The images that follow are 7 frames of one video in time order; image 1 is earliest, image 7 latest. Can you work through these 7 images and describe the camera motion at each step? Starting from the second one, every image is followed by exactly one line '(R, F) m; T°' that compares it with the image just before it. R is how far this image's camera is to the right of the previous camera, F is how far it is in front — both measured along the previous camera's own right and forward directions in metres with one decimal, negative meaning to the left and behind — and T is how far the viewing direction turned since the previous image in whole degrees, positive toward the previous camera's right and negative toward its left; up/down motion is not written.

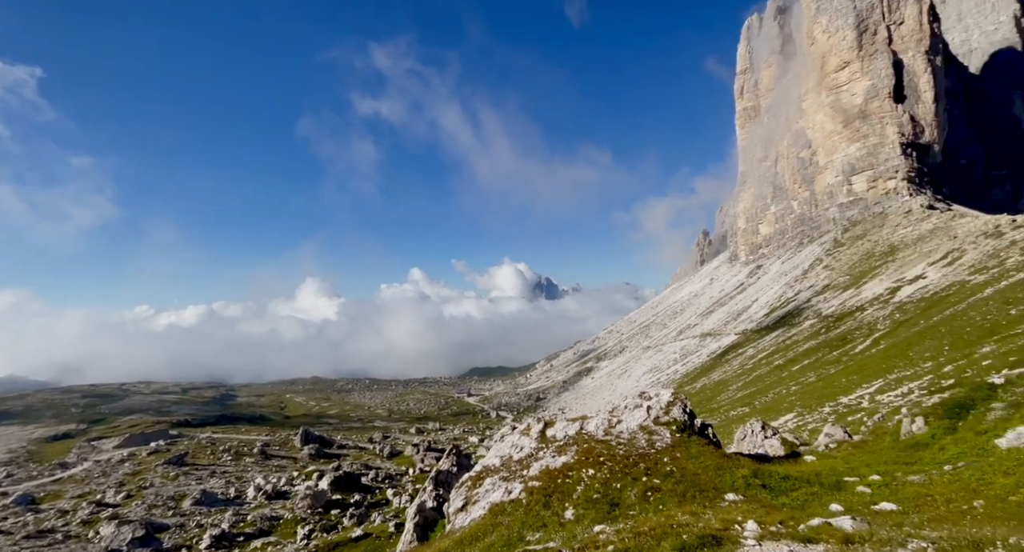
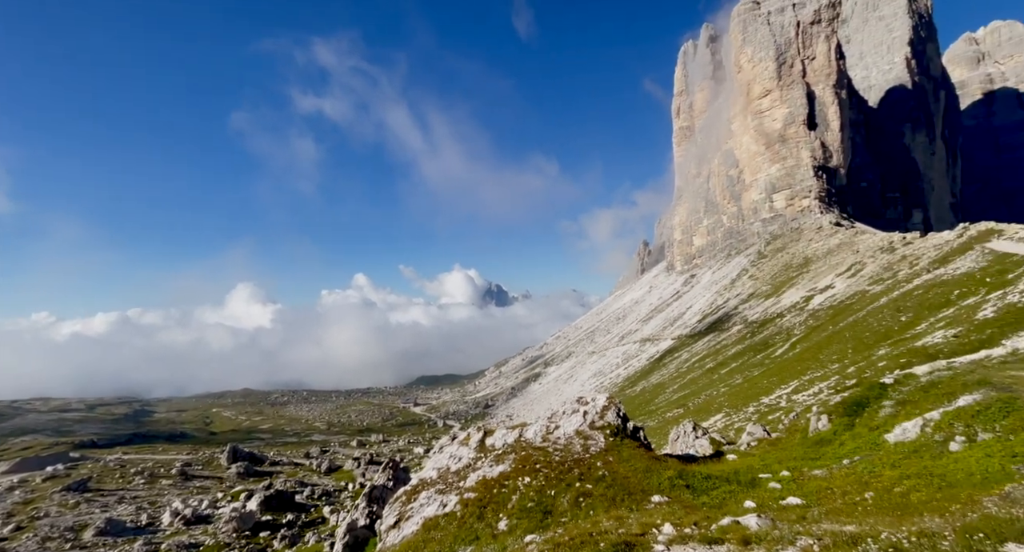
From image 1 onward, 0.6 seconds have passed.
(+0.4, -0.5) m; +5°
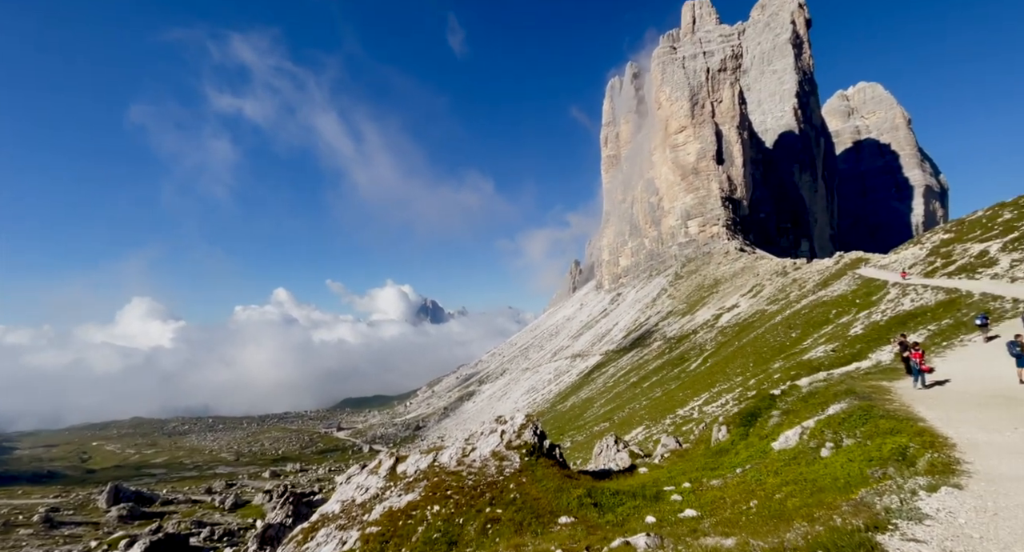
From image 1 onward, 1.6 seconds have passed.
(+0.8, -0.3) m; +6°
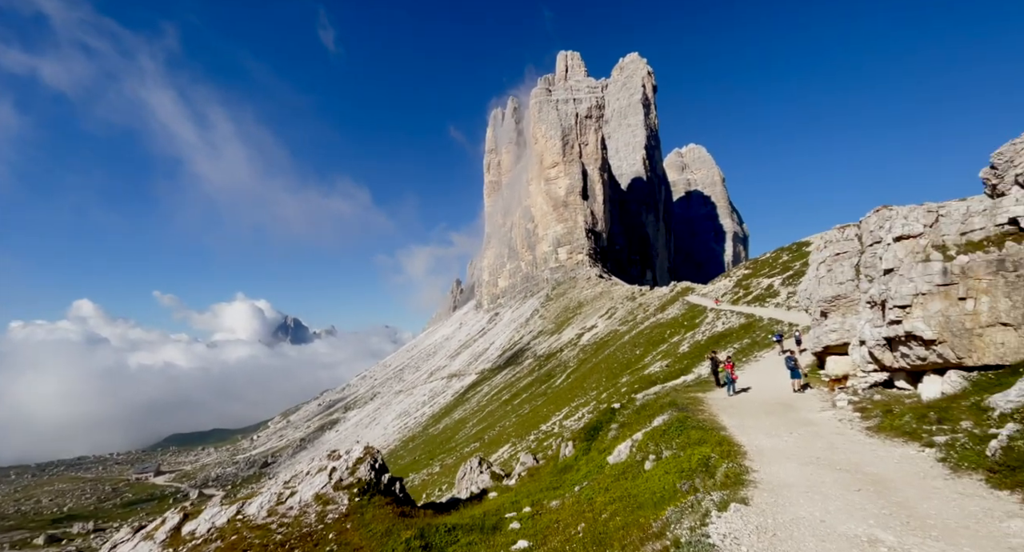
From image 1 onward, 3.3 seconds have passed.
(+1.6, +1.0) m; +12°
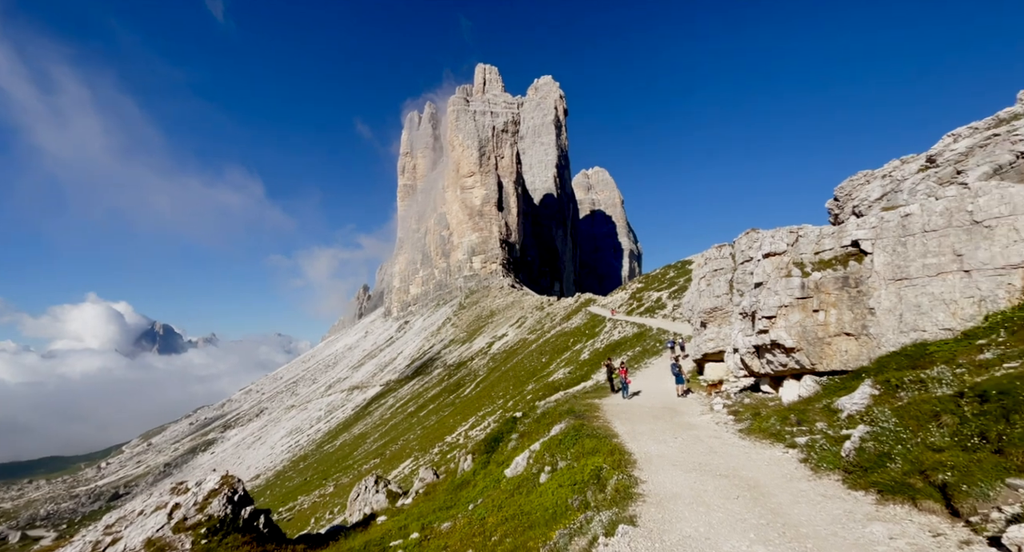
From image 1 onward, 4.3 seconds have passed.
(+0.7, +1.5) m; +10°
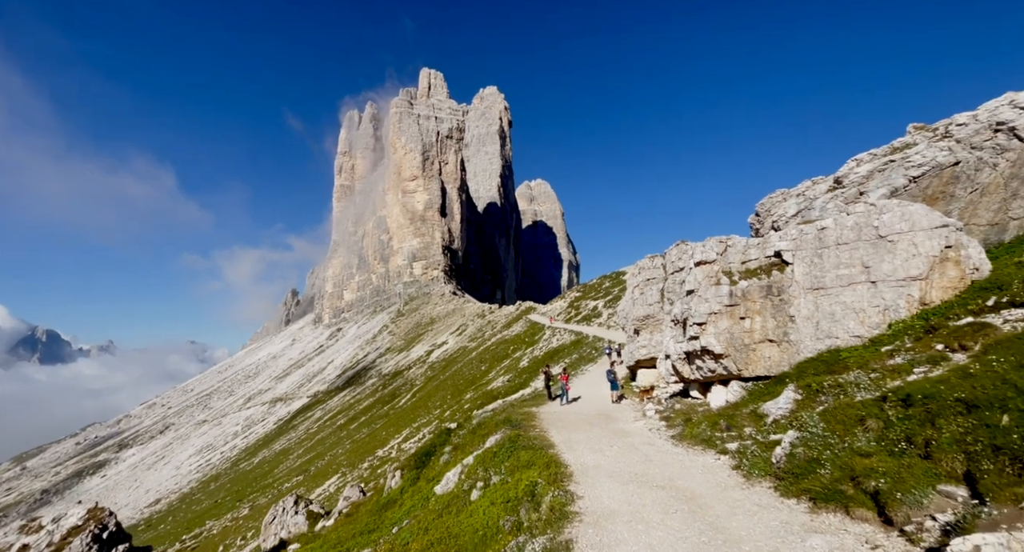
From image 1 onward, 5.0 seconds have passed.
(+0.2, +1.8) m; +7°
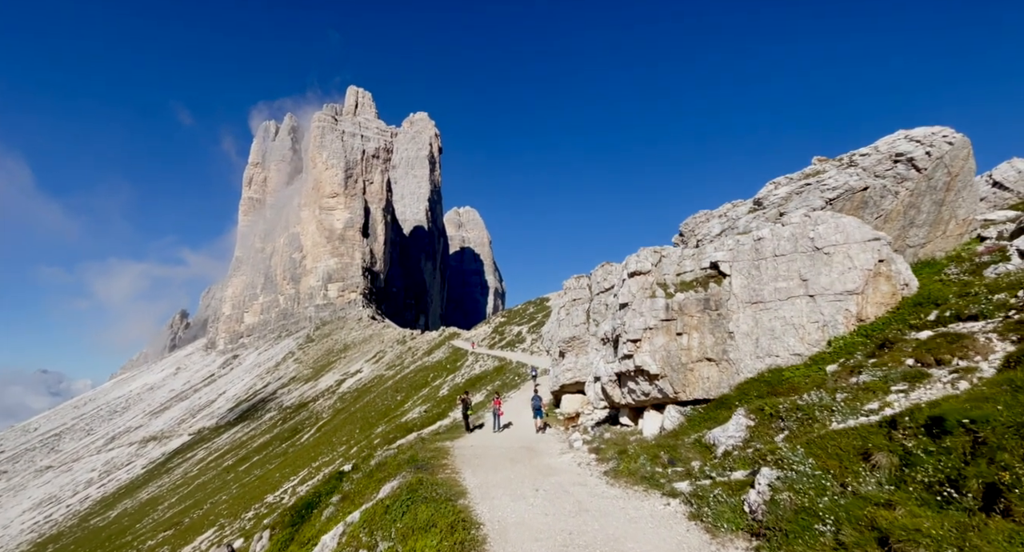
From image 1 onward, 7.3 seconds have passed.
(+1.3, +8.1) m; +8°
